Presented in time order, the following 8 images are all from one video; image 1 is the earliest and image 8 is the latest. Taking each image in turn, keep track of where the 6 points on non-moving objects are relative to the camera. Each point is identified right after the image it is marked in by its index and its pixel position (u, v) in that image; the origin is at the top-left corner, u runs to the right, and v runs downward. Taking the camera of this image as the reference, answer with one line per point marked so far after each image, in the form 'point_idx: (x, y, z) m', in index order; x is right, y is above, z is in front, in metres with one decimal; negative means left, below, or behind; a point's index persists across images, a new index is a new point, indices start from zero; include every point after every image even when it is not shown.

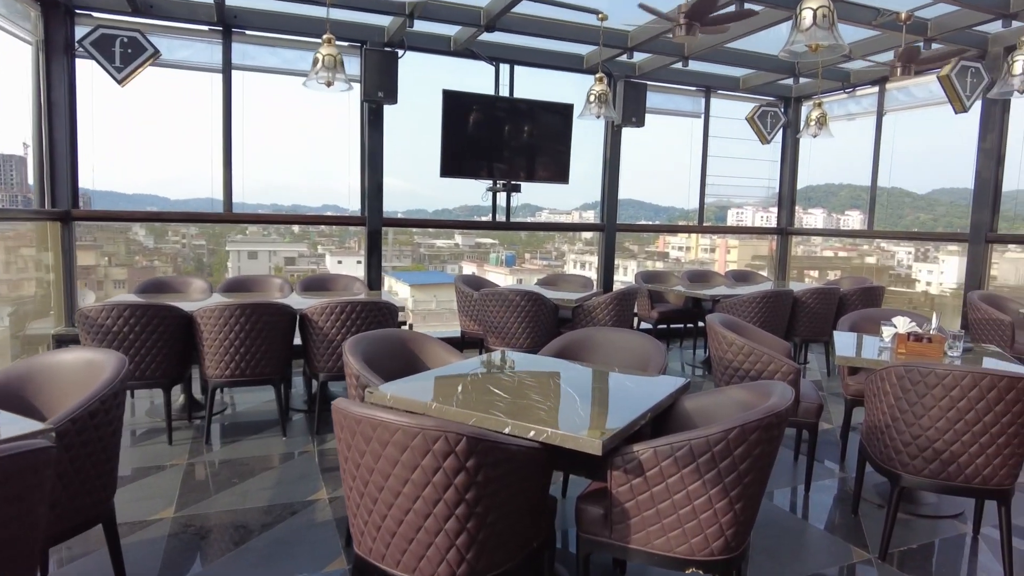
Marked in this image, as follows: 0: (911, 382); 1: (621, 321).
0: (+1.4, -0.3, +2.3) m
1: (+0.8, -0.2, +4.9) m
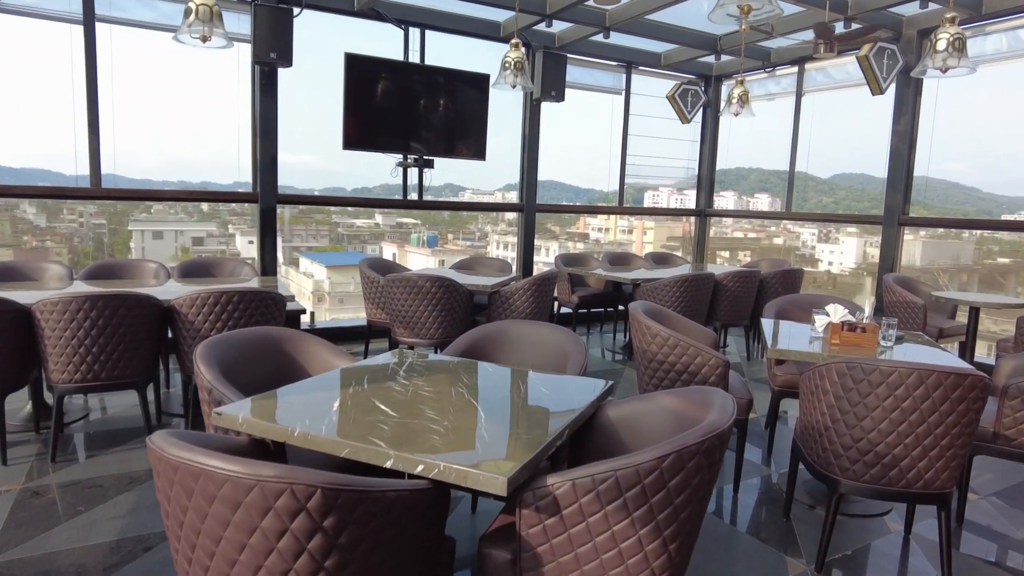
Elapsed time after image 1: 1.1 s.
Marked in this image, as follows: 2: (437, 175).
0: (+1.1, -0.3, +2.1) m
1: (+0.2, -0.1, +4.6) m
2: (-0.7, +1.1, +6.2) m
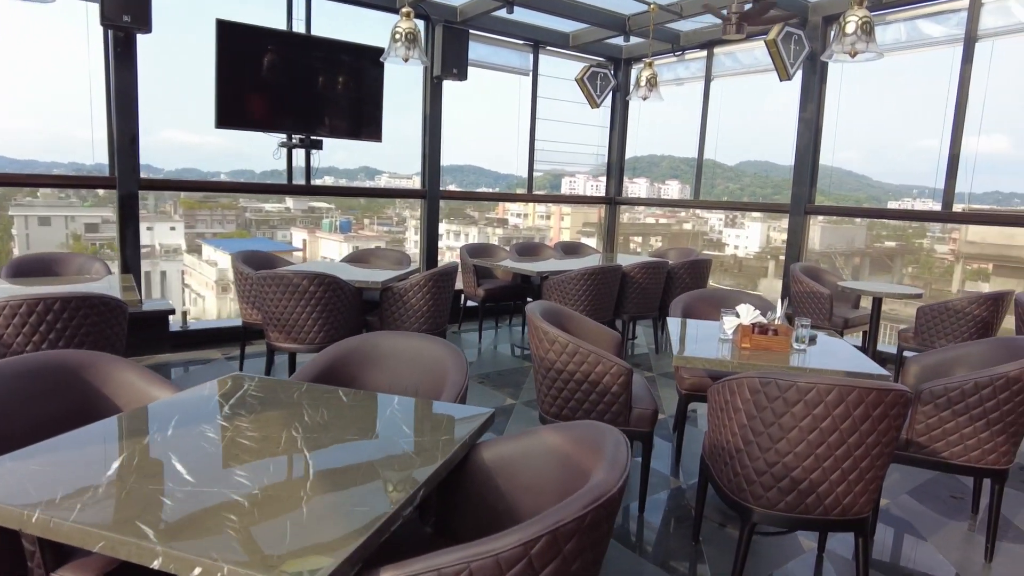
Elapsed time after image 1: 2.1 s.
0: (+0.7, -0.3, +1.9) m
1: (-0.5, -0.1, +4.2) m
2: (-1.6, +1.1, +5.6) m
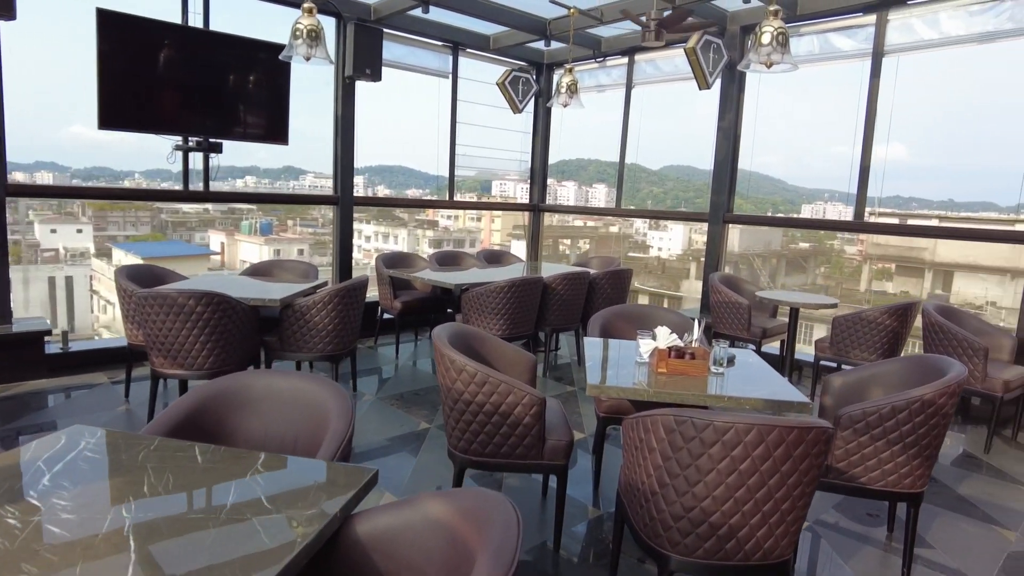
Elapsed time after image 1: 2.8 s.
0: (+0.4, -0.4, +1.7) m
1: (-1.0, -0.2, +3.9) m
2: (-2.2, +1.0, +5.2) m
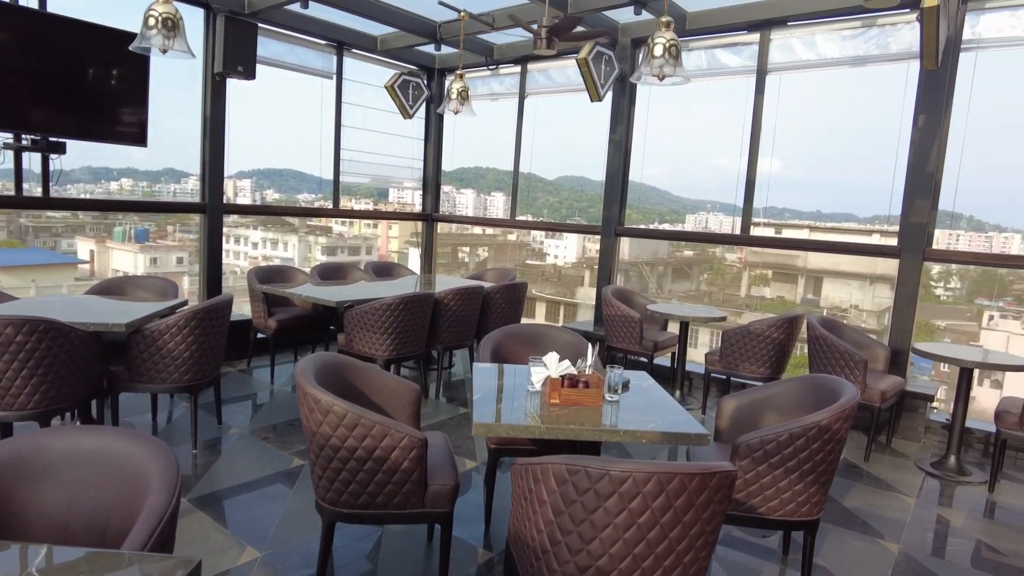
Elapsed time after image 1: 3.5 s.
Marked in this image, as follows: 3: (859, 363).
0: (+0.1, -0.5, +1.5) m
1: (-1.6, -0.3, +3.5) m
2: (-3.0, +0.9, +4.6) m
3: (+2.0, -0.4, +3.9) m
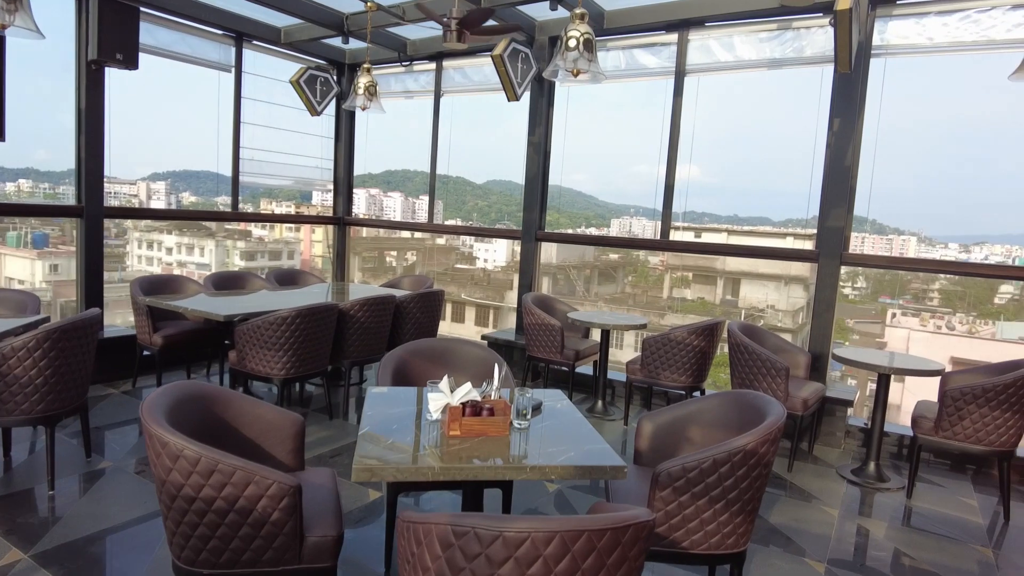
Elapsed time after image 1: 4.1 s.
0: (-0.1, -0.5, +1.3) m
1: (-2.0, -0.4, +3.0) m
2: (-3.6, +0.8, +4.0) m
3: (+1.5, -0.5, +3.8) m
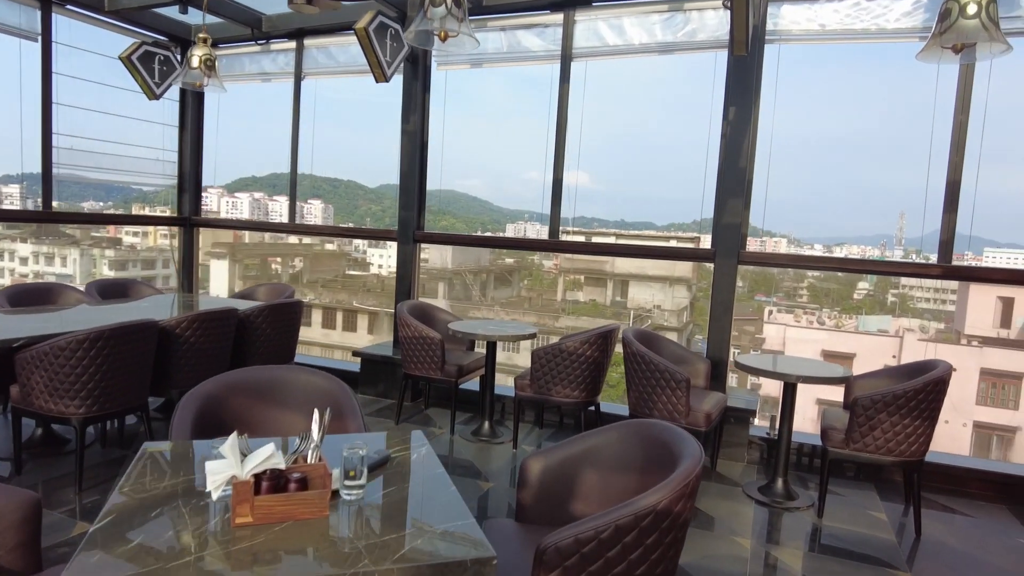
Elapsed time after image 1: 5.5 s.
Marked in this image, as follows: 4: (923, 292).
0: (-0.3, -0.5, +0.6) m
1: (-2.5, -0.4, +2.1) m
2: (-4.2, +0.7, +2.8) m
3: (+0.9, -0.5, +3.4) m
4: (+2.4, 0.0, +3.9) m
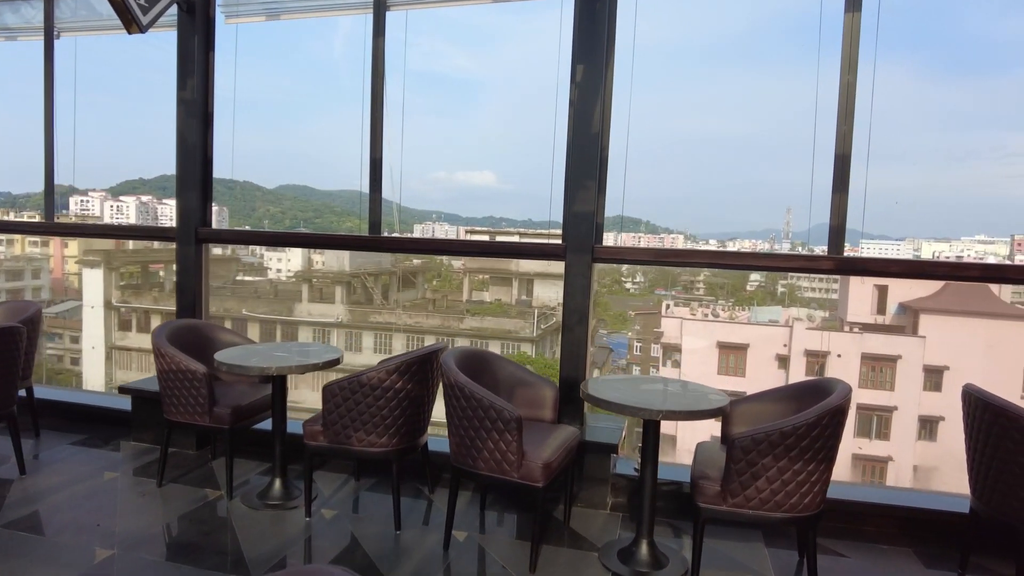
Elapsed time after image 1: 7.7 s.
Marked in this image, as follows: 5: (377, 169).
0: (-0.8, -0.6, -0.4) m
1: (-3.1, -0.6, +0.8) m
2: (-5.0, +0.5, +1.3) m
3: (0.0, -0.5, +2.5) m
4: (+1.4, 0.0, +3.2) m
5: (-0.7, +0.7, +3.8) m
